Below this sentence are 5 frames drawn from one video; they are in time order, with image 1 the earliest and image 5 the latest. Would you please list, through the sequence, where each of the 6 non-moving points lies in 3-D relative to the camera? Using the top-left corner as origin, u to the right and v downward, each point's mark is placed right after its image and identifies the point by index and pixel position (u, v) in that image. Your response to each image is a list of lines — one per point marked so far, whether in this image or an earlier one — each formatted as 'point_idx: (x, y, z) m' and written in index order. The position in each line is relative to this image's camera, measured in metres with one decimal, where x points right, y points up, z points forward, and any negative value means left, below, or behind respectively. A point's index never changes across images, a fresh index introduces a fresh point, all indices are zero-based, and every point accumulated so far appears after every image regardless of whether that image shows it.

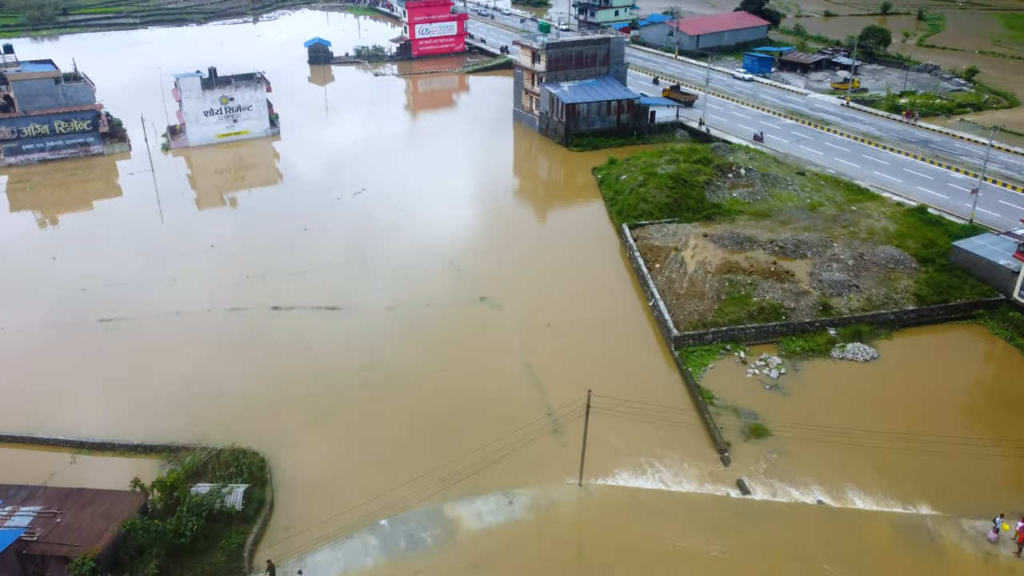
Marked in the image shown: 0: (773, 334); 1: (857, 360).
0: (+5.4, -1.0, +19.0) m
1: (+6.9, -1.5, +18.5) m
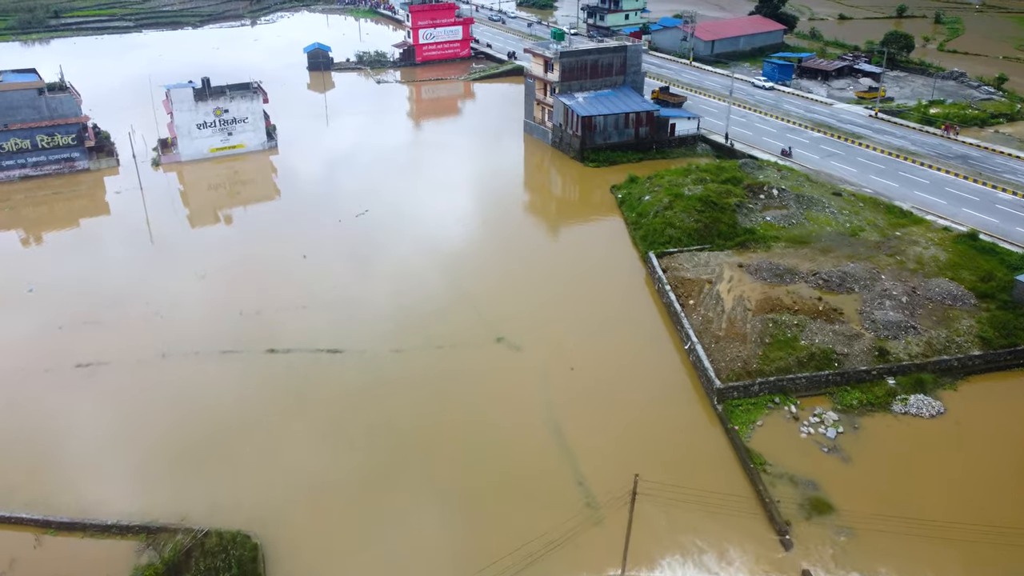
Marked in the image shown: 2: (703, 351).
0: (+5.8, -1.8, +17.1) m
1: (+7.4, -2.3, +16.5) m
2: (+3.7, -1.2, +18.1) m
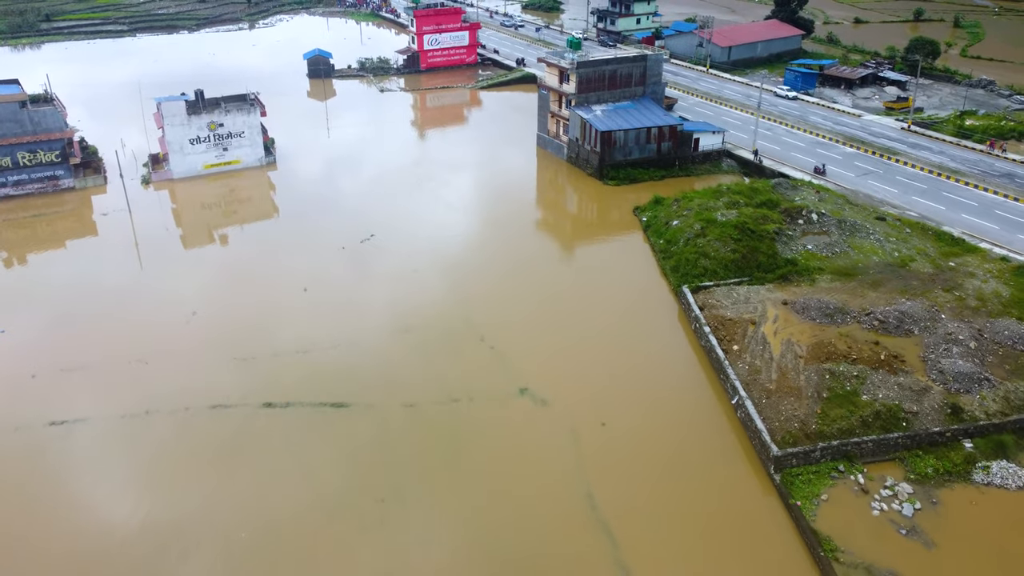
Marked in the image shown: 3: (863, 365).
0: (+6.3, -2.7, +15.1) m
1: (+7.8, -3.1, +14.5) m
2: (+4.2, -2.1, +16.1) m
3: (+6.5, -1.4, +16.9) m
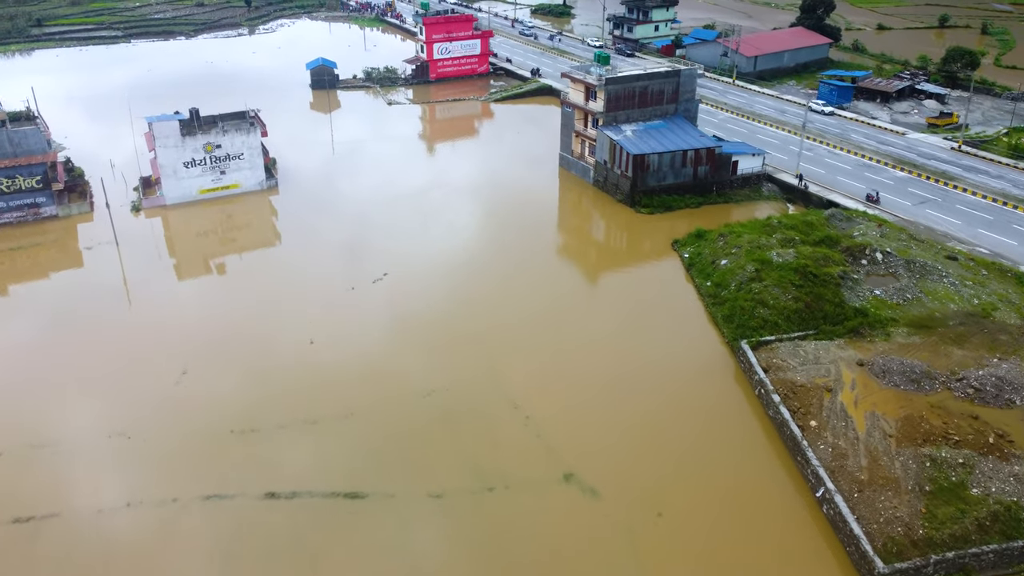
0: (+7.0, -3.8, +12.6) m
1: (+8.5, -4.3, +12.1) m
2: (+4.9, -3.2, +13.6) m
3: (+7.2, -2.5, +14.5) m
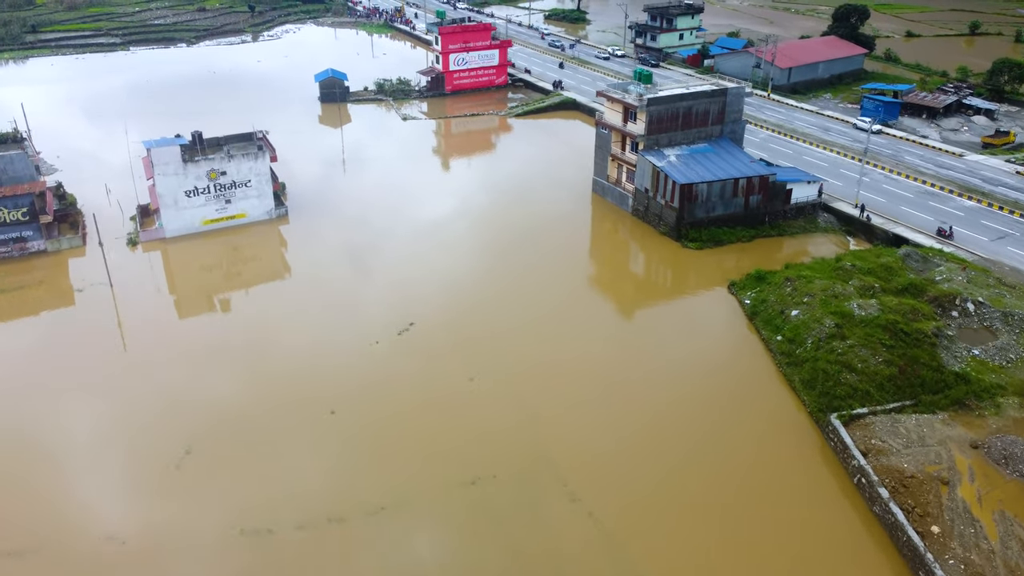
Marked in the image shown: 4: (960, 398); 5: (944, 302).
0: (+7.9, -4.9, +10.2) m
1: (+9.4, -5.4, +9.6) m
2: (+5.8, -4.3, +11.2) m
3: (+8.1, -3.7, +12.0) m
4: (+7.8, -1.9, +16.1) m
5: (+8.9, -0.2, +19.1) m
